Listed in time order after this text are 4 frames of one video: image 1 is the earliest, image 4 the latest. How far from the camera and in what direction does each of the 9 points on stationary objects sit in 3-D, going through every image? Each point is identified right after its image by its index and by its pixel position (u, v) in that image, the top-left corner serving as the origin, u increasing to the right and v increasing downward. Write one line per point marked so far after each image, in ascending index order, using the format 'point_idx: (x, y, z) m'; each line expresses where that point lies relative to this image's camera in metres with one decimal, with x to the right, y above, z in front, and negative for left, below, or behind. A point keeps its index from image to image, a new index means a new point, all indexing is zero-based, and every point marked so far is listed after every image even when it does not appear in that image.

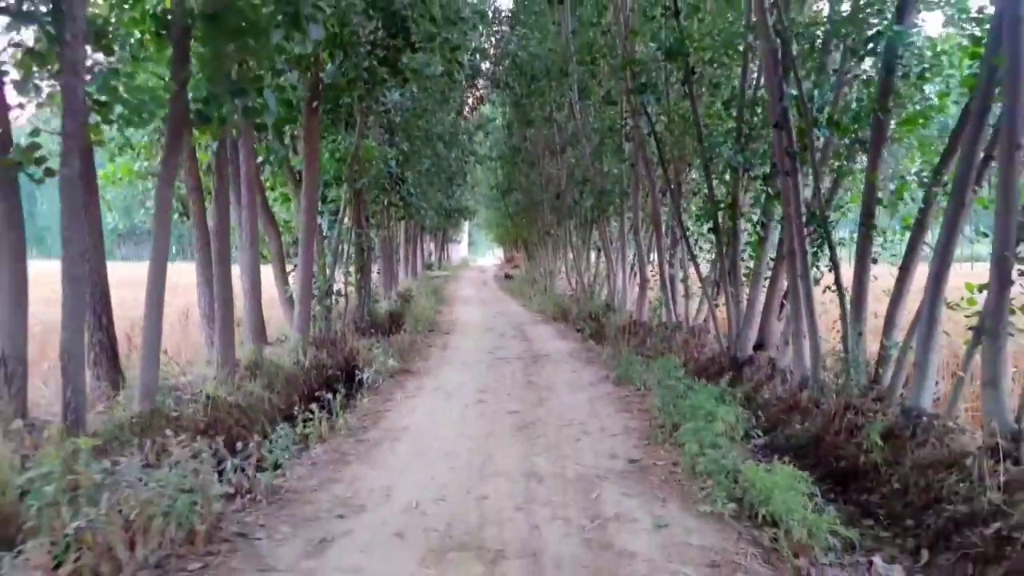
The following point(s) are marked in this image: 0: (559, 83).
0: (+0.9, +3.9, +17.2) m
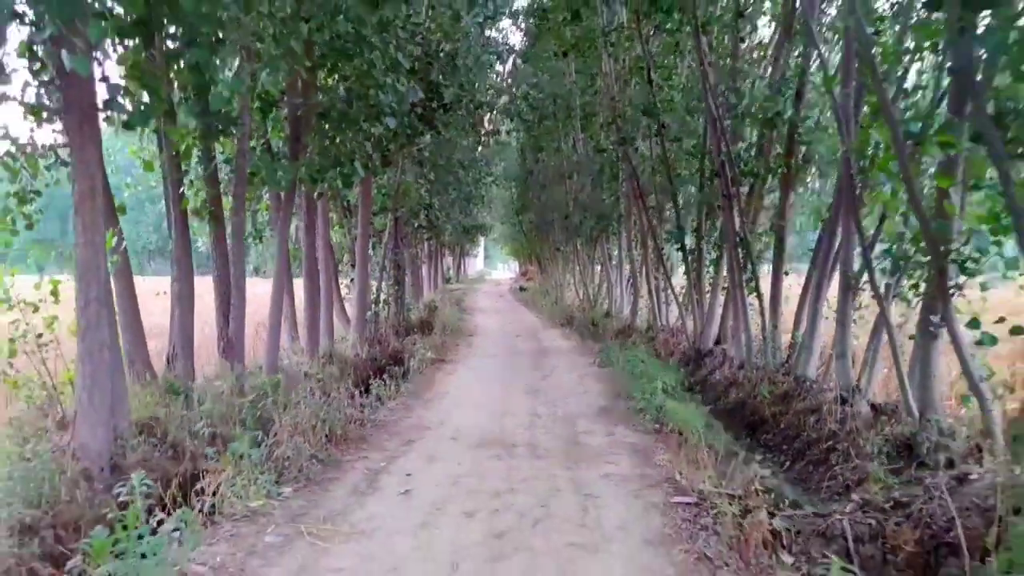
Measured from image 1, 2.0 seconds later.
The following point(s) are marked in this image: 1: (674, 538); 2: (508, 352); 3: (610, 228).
0: (+1.2, +3.7, +20.2) m
1: (+0.8, -1.2, +4.6) m
2: (-0.1, -1.1, +15.4) m
3: (+2.2, +1.3, +19.9) m
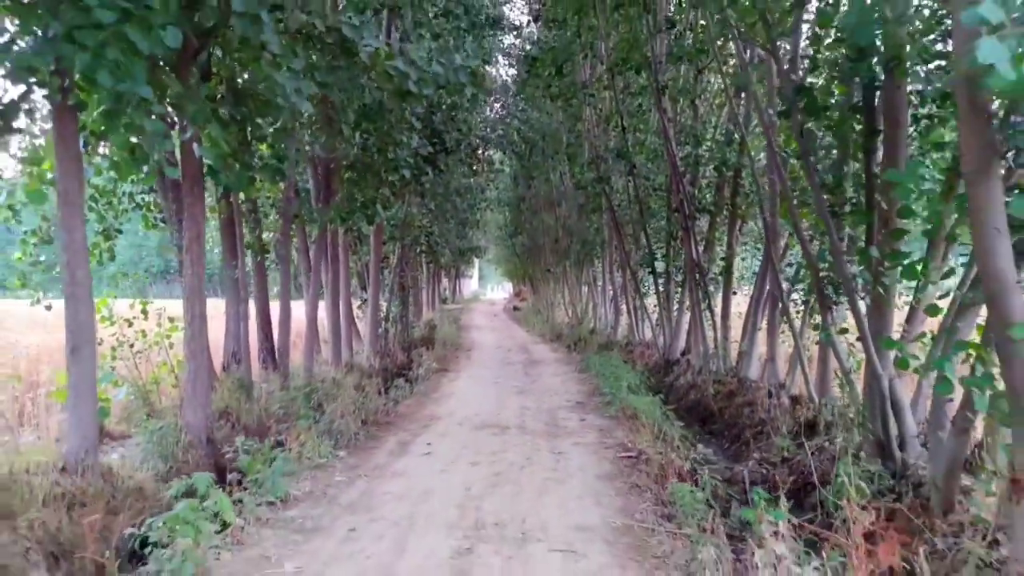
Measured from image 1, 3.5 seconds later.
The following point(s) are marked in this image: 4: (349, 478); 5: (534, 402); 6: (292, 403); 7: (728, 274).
0: (+1.0, +3.2, +22.3) m
1: (+0.8, -1.4, +6.6) m
2: (-0.2, -1.5, +17.4) m
3: (+2.0, +0.9, +22.0) m
4: (-1.2, -1.4, +6.6) m
5: (+0.3, -1.4, +10.8) m
6: (-2.2, -1.1, +9.0) m
7: (+3.0, +0.2, +12.6) m
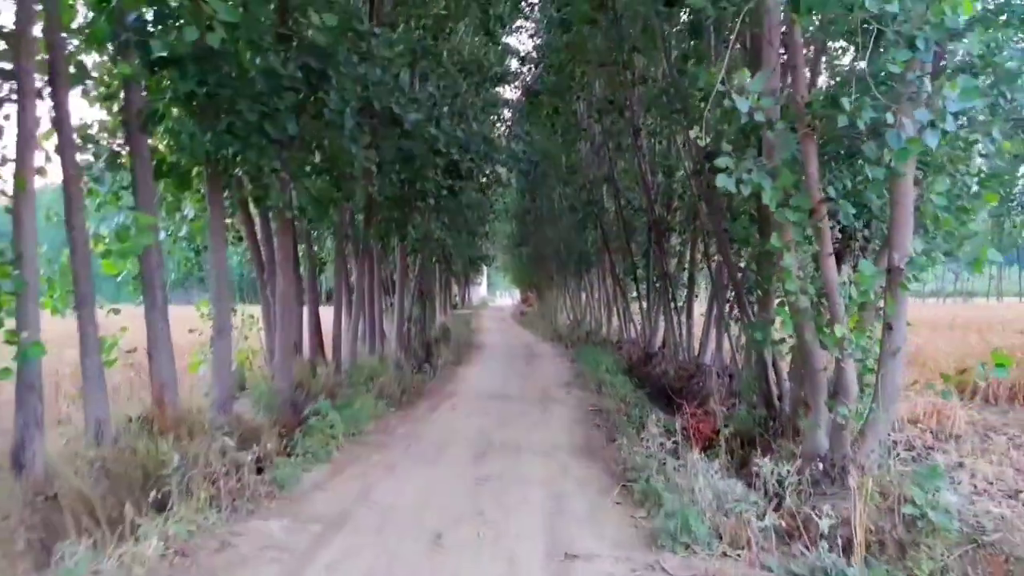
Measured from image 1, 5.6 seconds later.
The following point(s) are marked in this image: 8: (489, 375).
0: (+1.2, +3.1, +25.3) m
1: (+0.8, -1.4, +9.5) m
2: (-0.1, -1.6, +20.3) m
3: (+2.1, +0.7, +24.9) m
4: (-1.2, -1.4, +9.5) m
5: (+0.3, -1.4, +13.8) m
6: (-2.1, -1.2, +11.9) m
7: (+3.0, +0.1, +15.5) m
8: (-0.4, -1.5, +15.1) m
